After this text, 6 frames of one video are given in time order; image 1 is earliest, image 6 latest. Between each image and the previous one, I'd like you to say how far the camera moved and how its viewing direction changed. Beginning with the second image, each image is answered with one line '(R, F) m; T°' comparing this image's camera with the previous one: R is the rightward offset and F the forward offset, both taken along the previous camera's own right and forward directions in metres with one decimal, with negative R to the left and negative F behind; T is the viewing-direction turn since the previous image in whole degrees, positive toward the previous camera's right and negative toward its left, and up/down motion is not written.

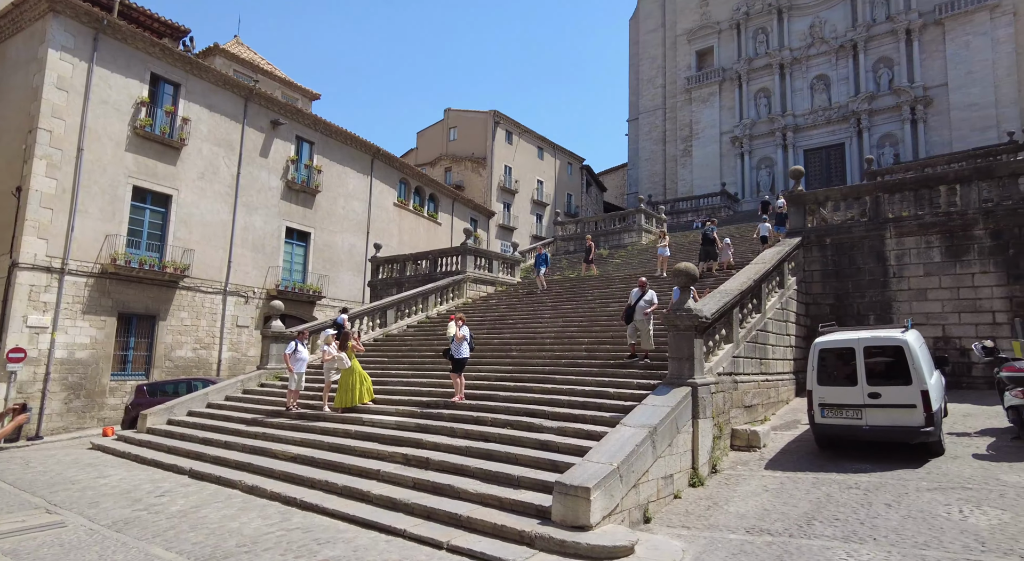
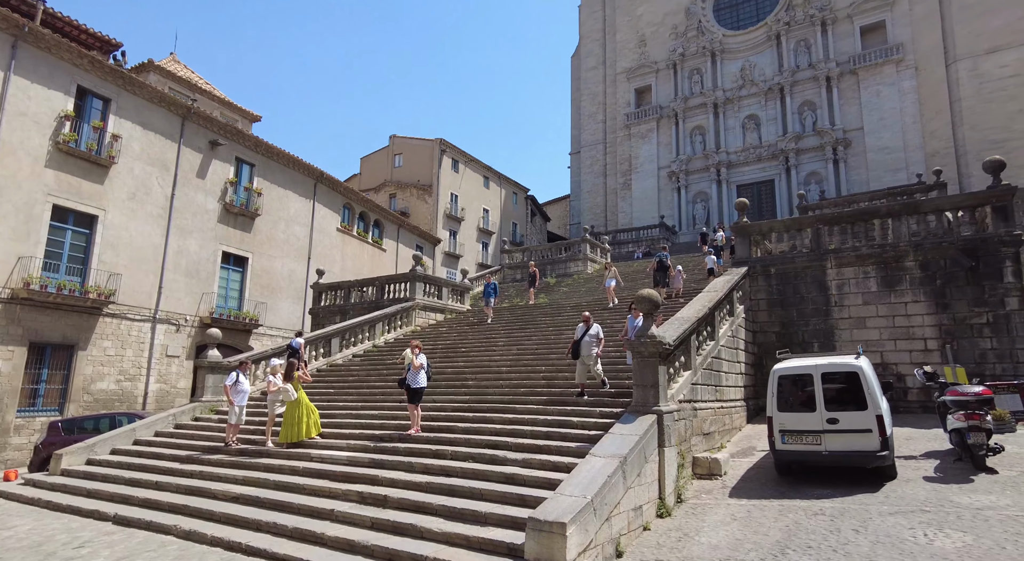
(-0.3, +0.2) m; +6°
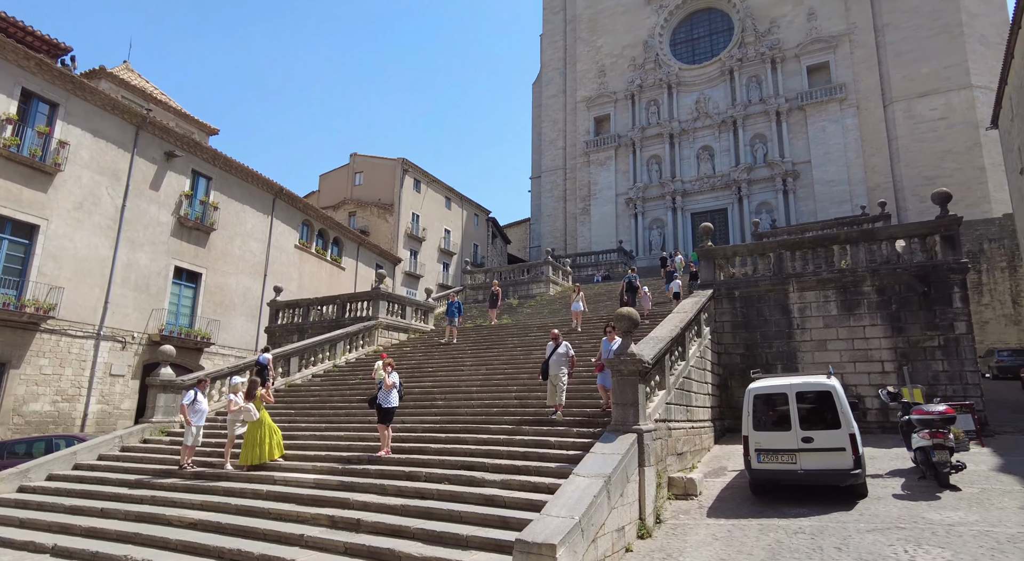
(-0.3, +0.1) m; +4°
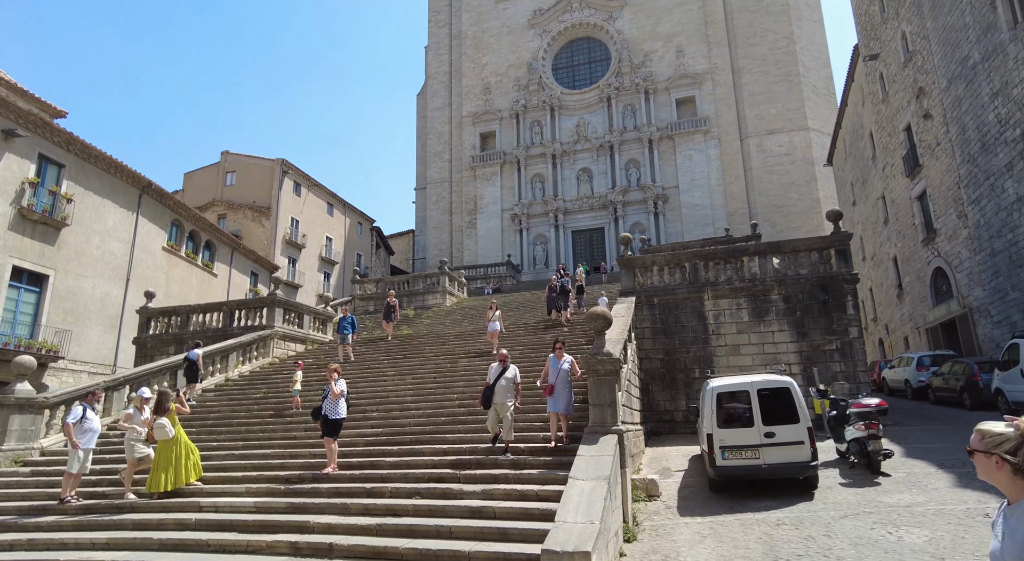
(-1.2, +0.5) m; +13°
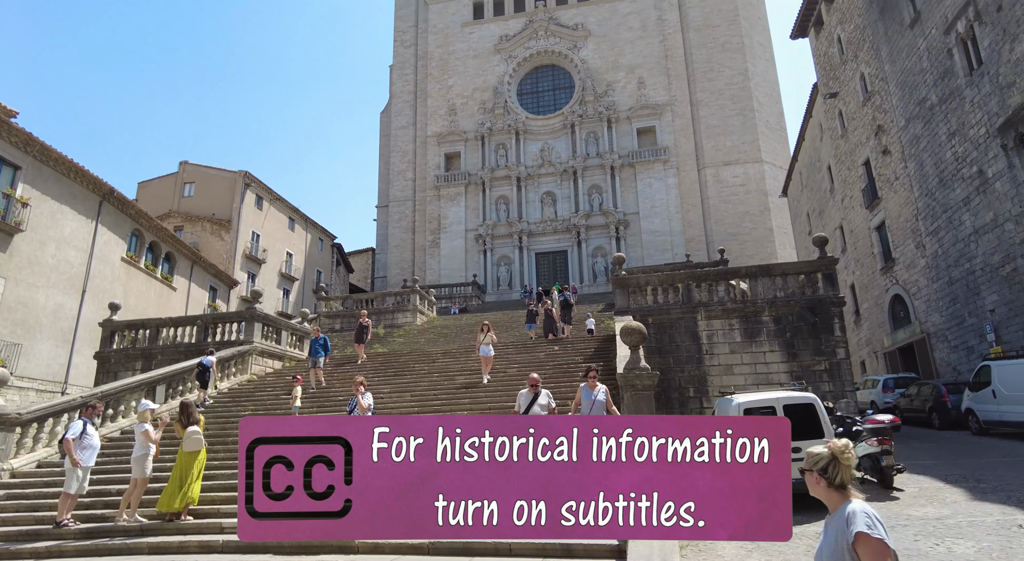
(-1.1, +0.1) m; +5°
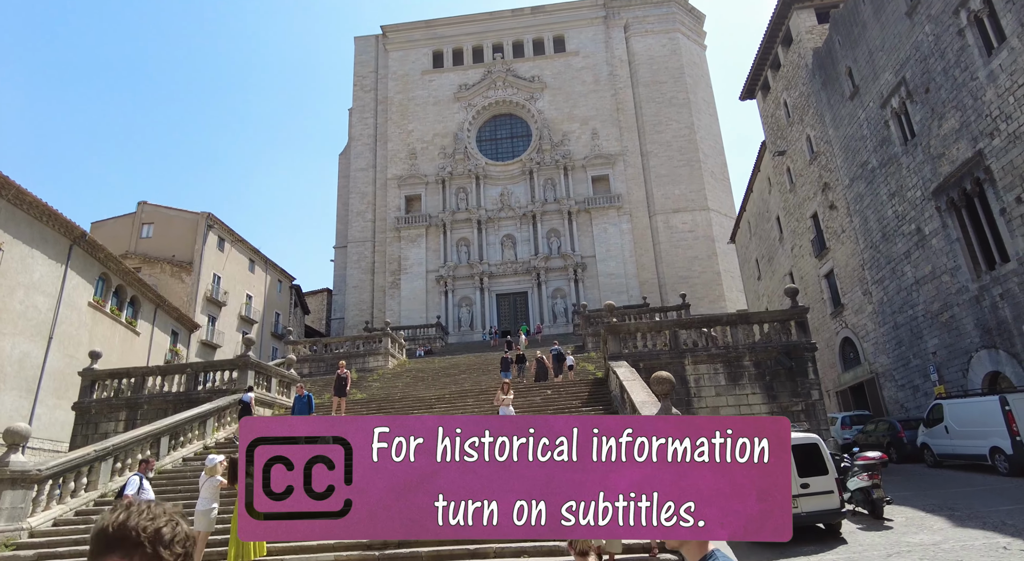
(-1.3, -0.6) m; +5°
